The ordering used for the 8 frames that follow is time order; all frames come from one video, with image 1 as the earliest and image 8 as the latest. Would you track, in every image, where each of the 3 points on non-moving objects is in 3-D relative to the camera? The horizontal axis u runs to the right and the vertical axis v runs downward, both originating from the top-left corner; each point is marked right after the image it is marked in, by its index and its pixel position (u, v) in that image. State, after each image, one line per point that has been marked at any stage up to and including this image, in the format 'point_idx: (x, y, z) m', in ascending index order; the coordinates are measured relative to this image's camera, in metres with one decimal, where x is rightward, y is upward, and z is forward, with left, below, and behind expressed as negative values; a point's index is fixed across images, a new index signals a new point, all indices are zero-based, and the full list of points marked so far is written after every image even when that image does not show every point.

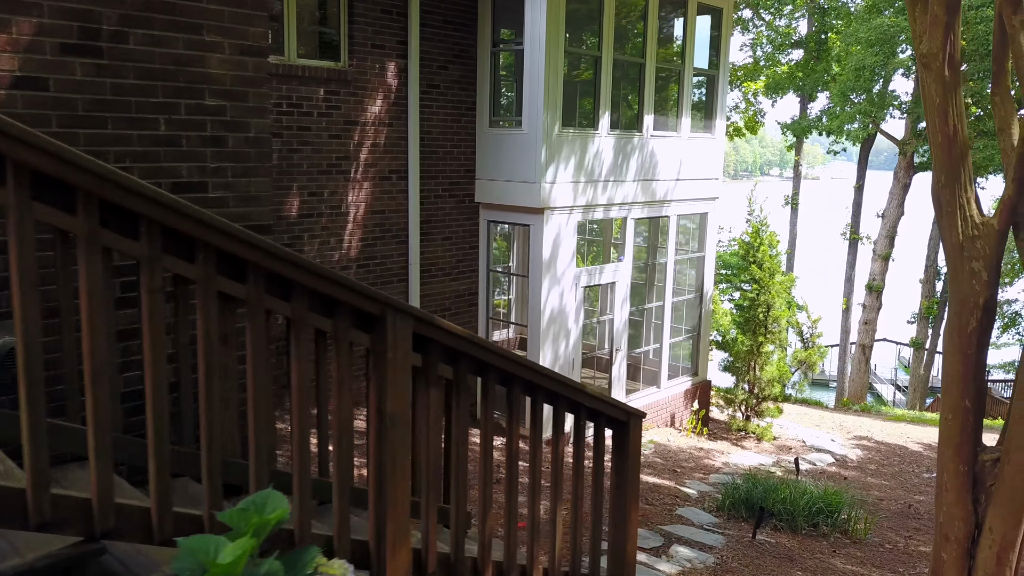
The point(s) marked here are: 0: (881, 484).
0: (+4.6, -2.5, +9.9) m
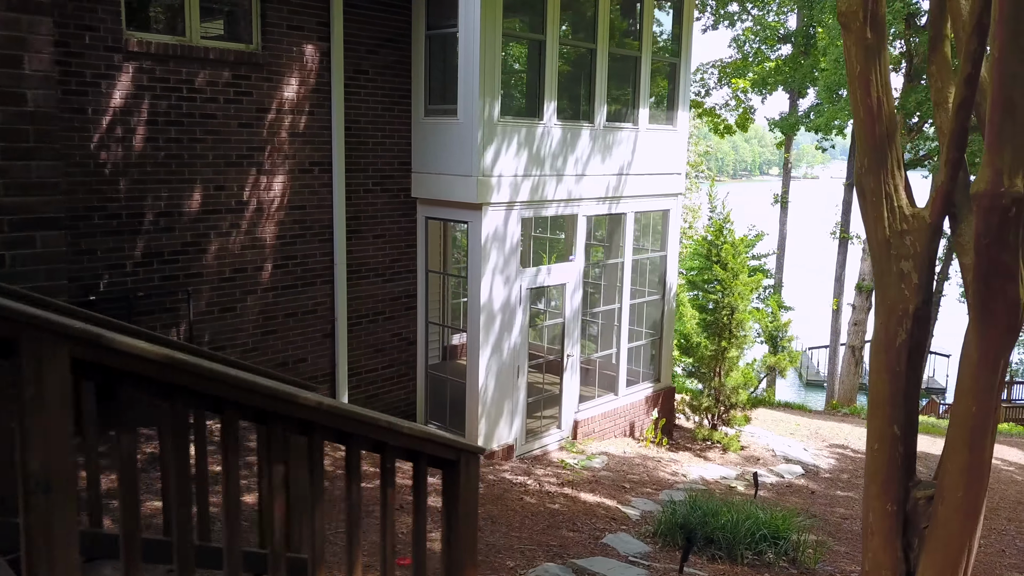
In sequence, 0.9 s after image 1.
0: (+4.0, -2.5, +9.3) m
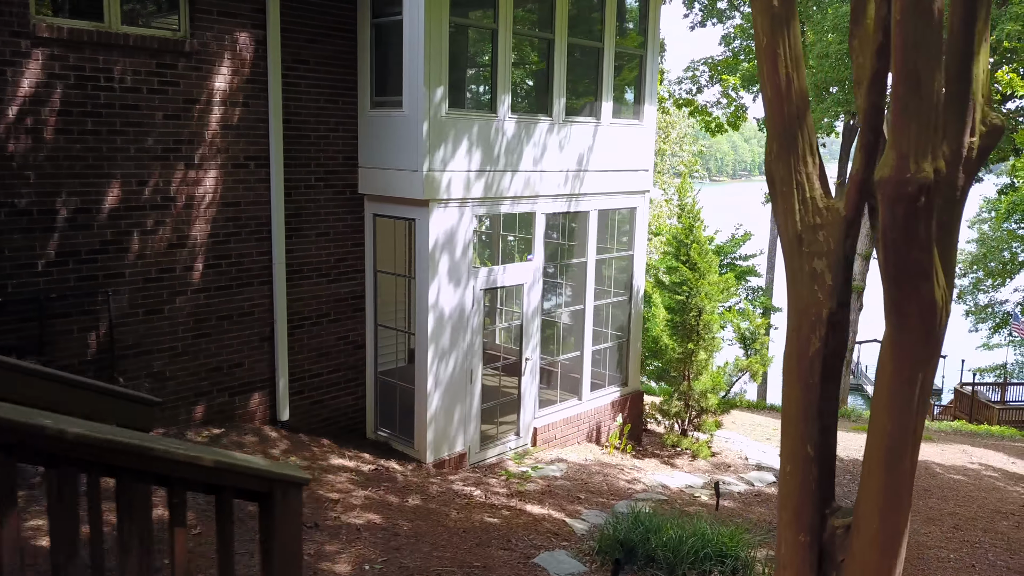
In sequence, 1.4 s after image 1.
0: (+3.5, -2.5, +8.9) m
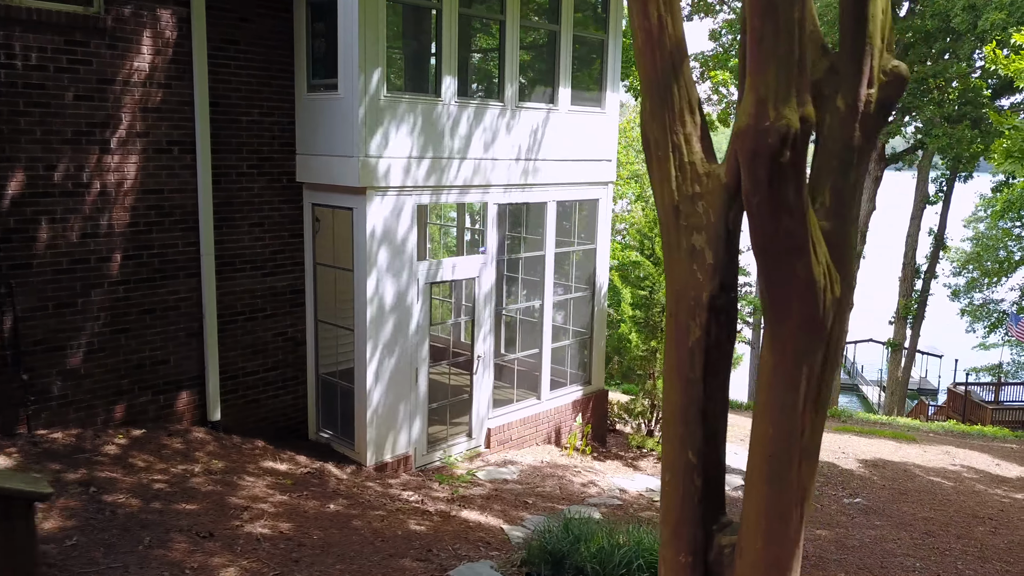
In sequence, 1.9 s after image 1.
0: (+2.9, -2.4, +8.5) m
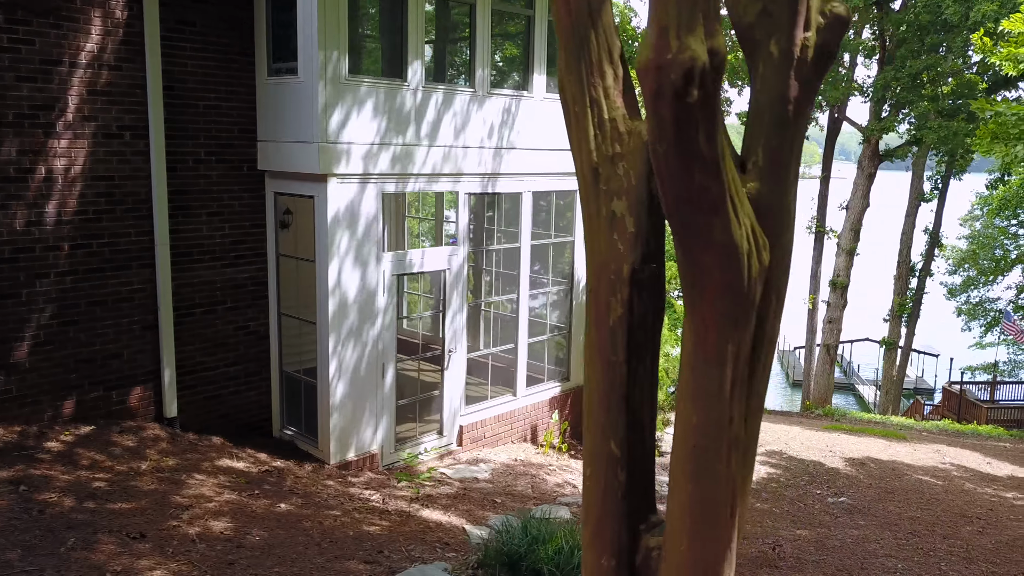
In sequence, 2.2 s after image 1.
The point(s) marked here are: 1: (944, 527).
0: (+2.6, -2.4, +8.2) m
1: (+4.7, -2.6, +8.5) m
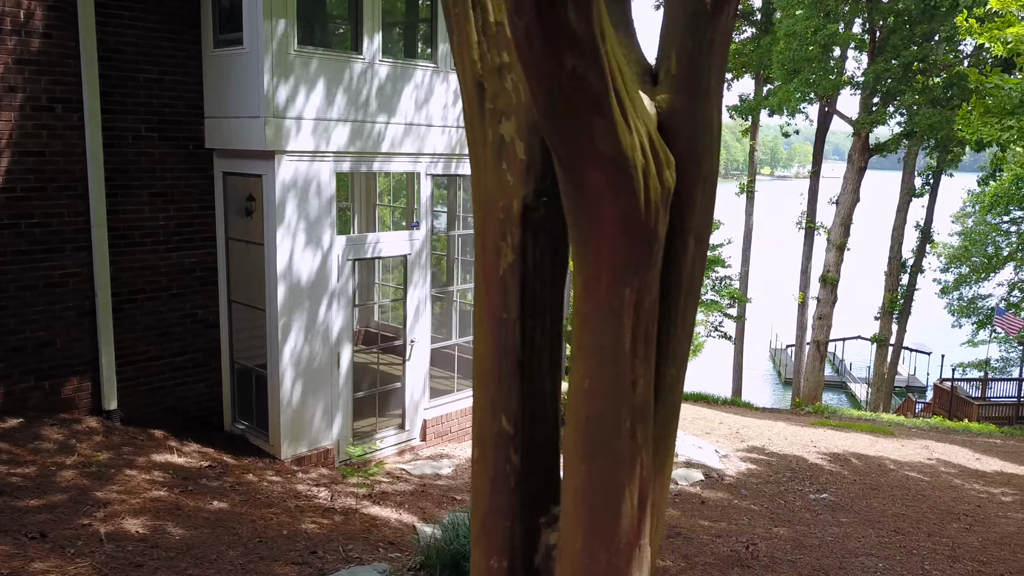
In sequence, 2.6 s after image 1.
0: (+2.3, -2.2, +7.8) m
1: (+4.3, -2.4, +8.1) m
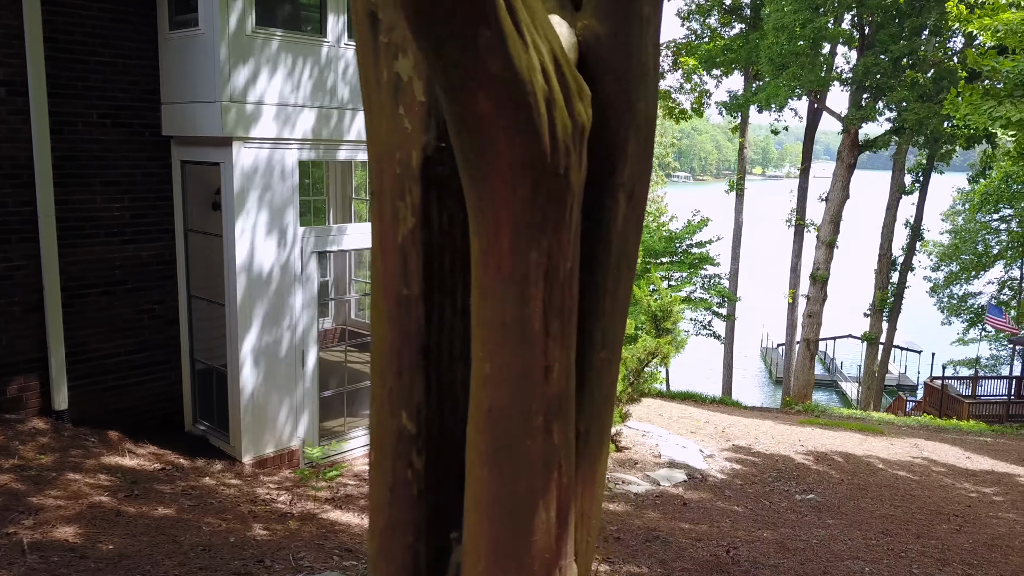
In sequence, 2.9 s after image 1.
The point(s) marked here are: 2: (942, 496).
0: (+2.0, -2.2, +7.6) m
1: (+4.1, -2.4, +7.9) m
2: (+5.1, -2.5, +9.3) m
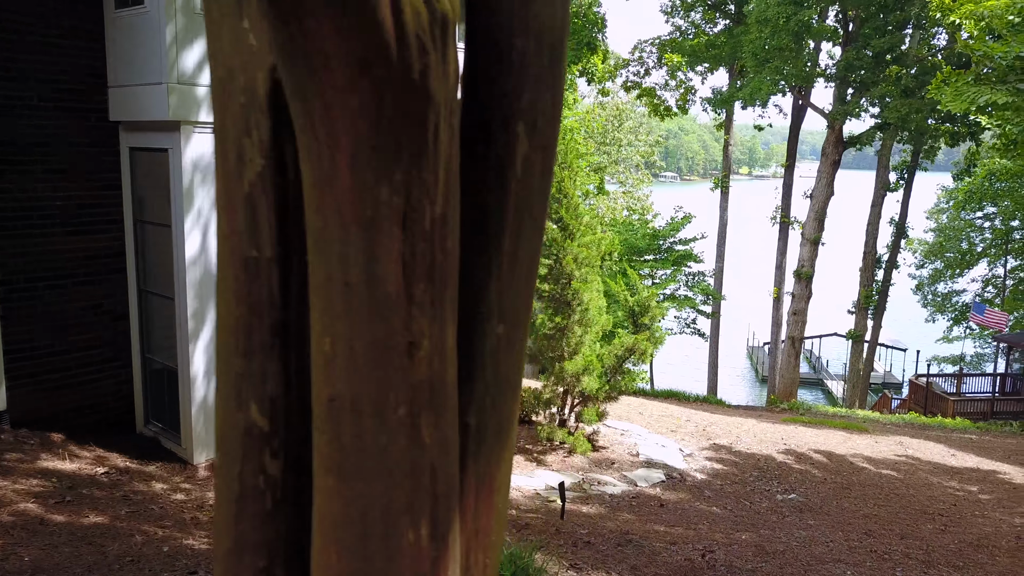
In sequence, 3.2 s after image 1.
0: (+1.8, -2.1, +7.3) m
1: (+3.8, -2.3, +7.6) m
2: (+4.8, -2.4, +9.1) m
